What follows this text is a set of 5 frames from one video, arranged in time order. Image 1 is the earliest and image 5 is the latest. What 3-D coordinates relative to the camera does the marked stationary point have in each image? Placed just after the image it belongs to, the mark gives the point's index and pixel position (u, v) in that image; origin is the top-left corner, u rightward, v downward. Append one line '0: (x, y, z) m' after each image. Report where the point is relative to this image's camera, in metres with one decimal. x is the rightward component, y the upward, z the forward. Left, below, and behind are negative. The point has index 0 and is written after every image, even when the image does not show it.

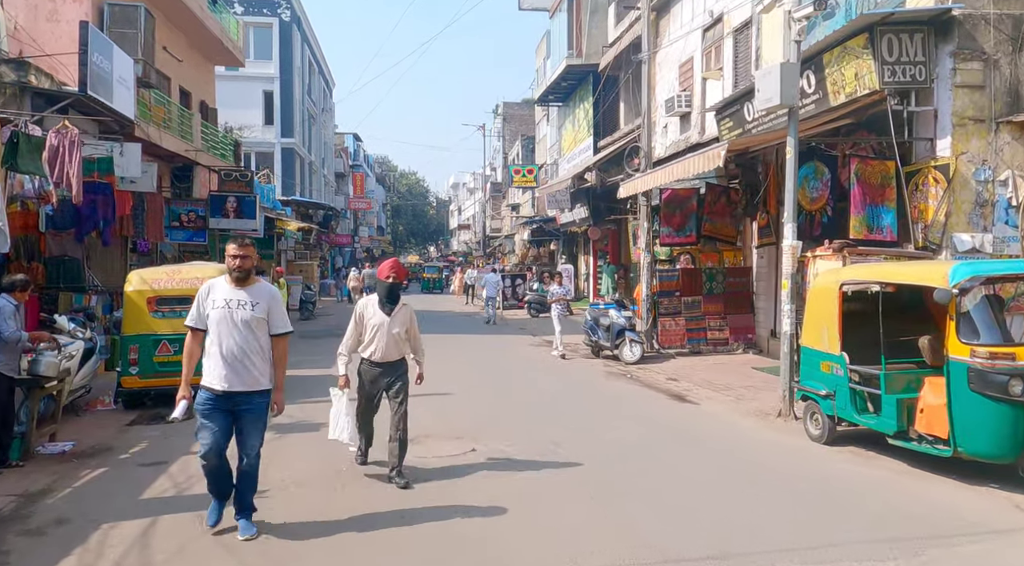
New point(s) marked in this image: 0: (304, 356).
0: (-3.8, -1.3, +15.0) m
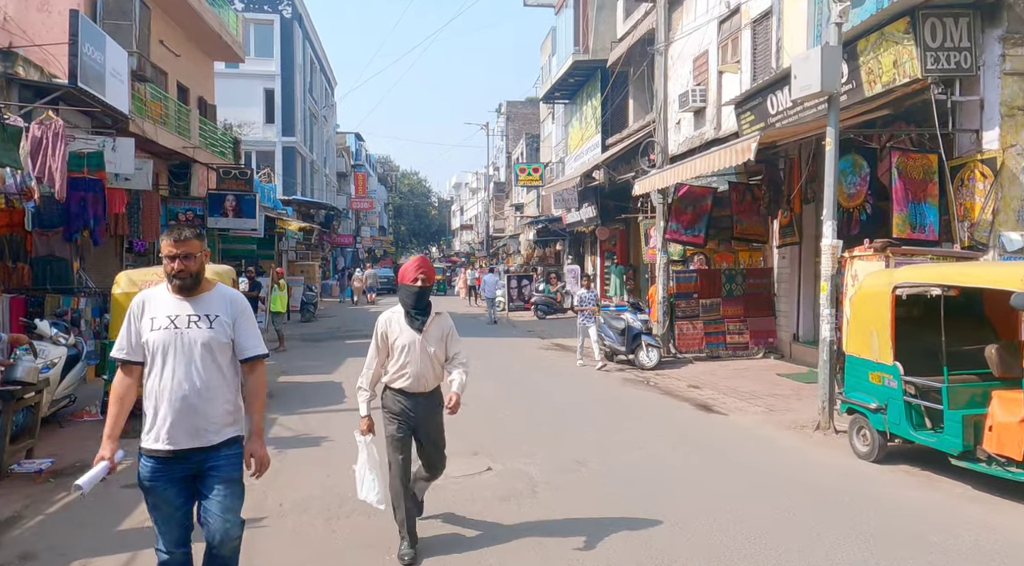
0: (-3.6, -1.4, +14.4) m
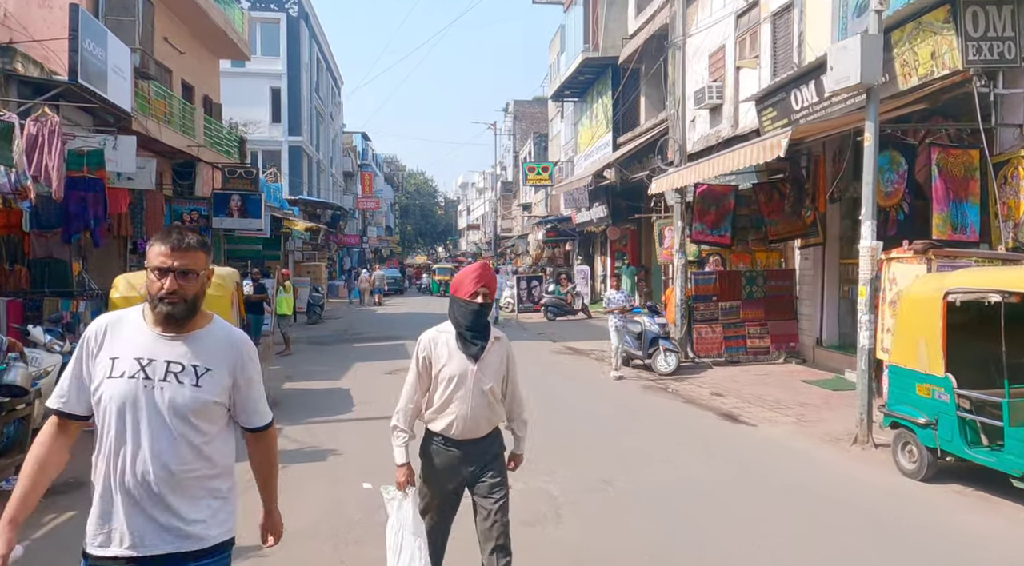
0: (-3.4, -1.4, +14.0) m
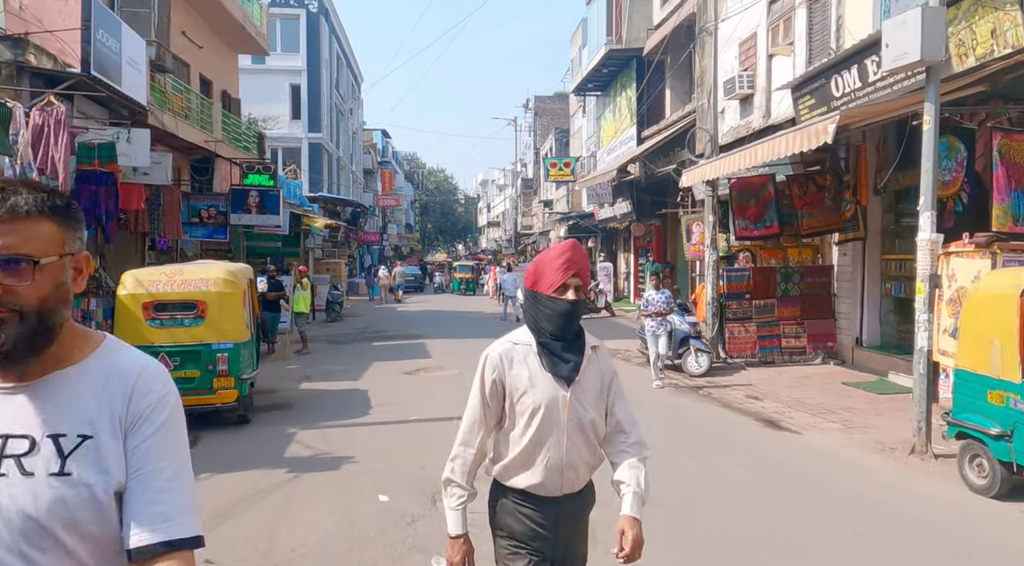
0: (-3.0, -1.3, +13.5) m
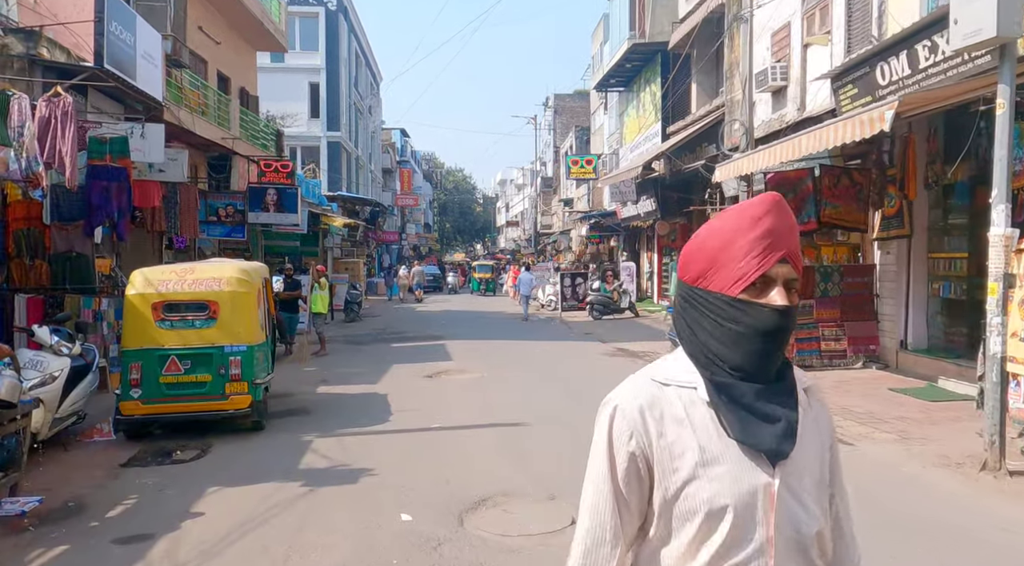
0: (-2.6, -1.3, +13.1) m
